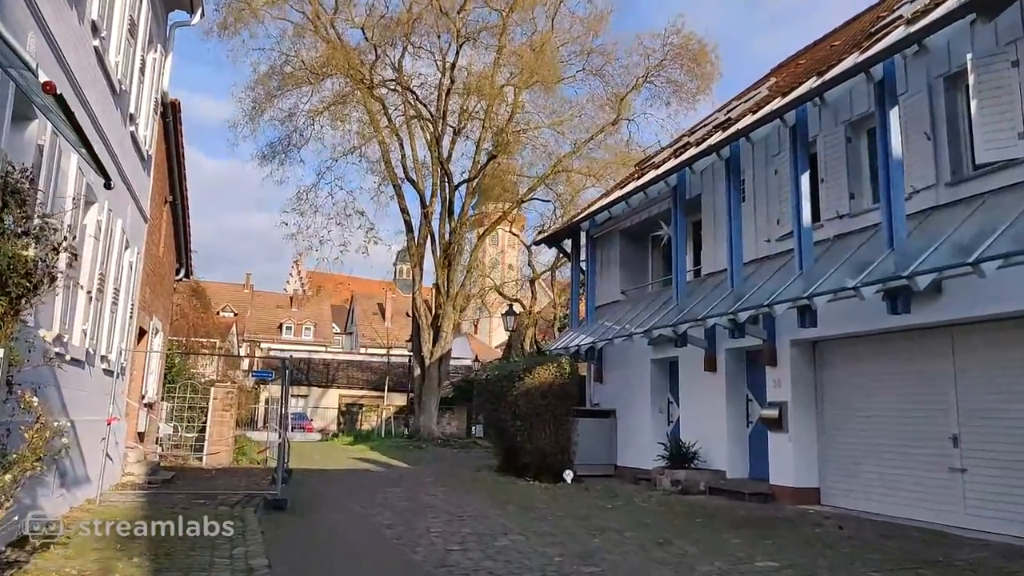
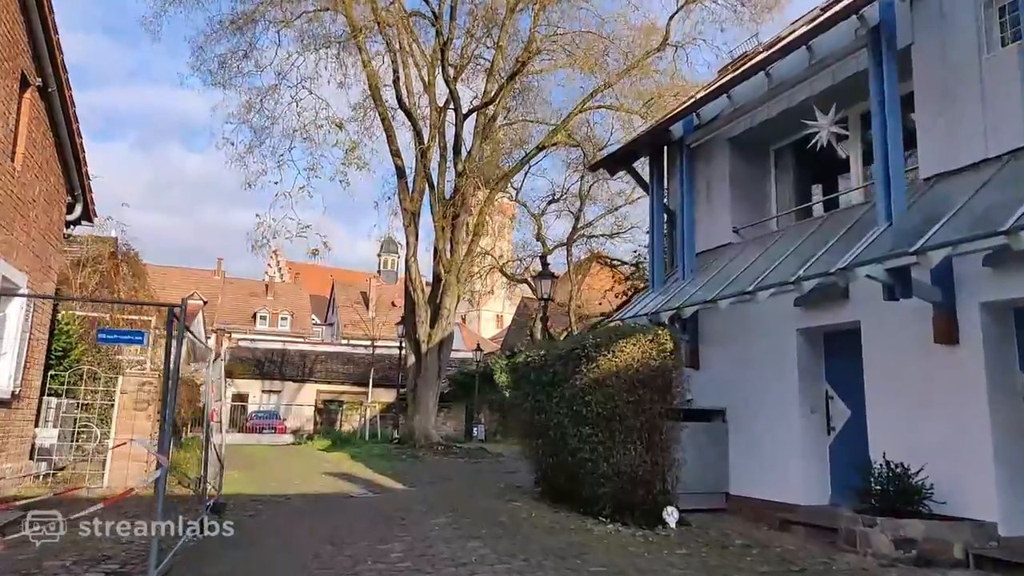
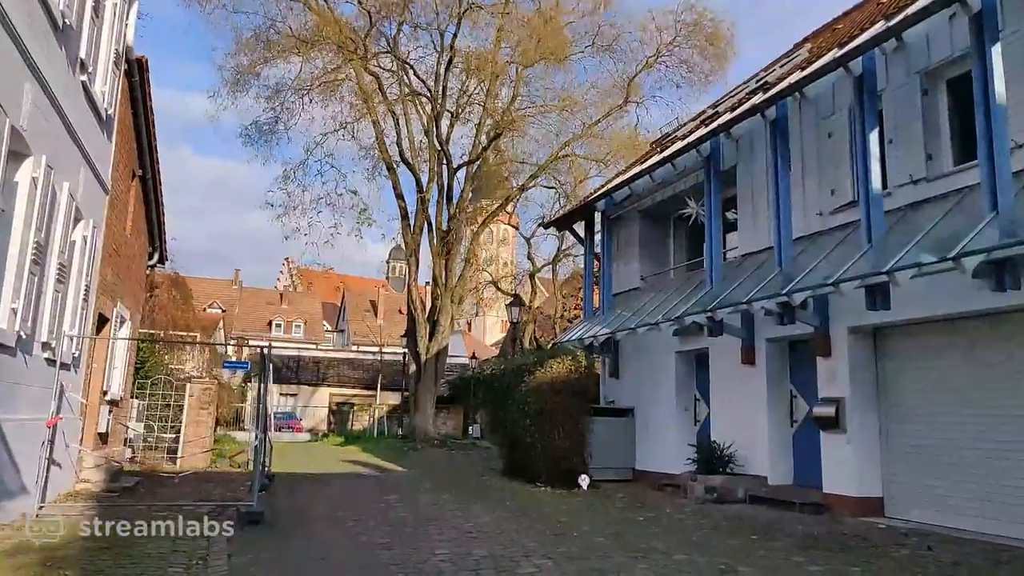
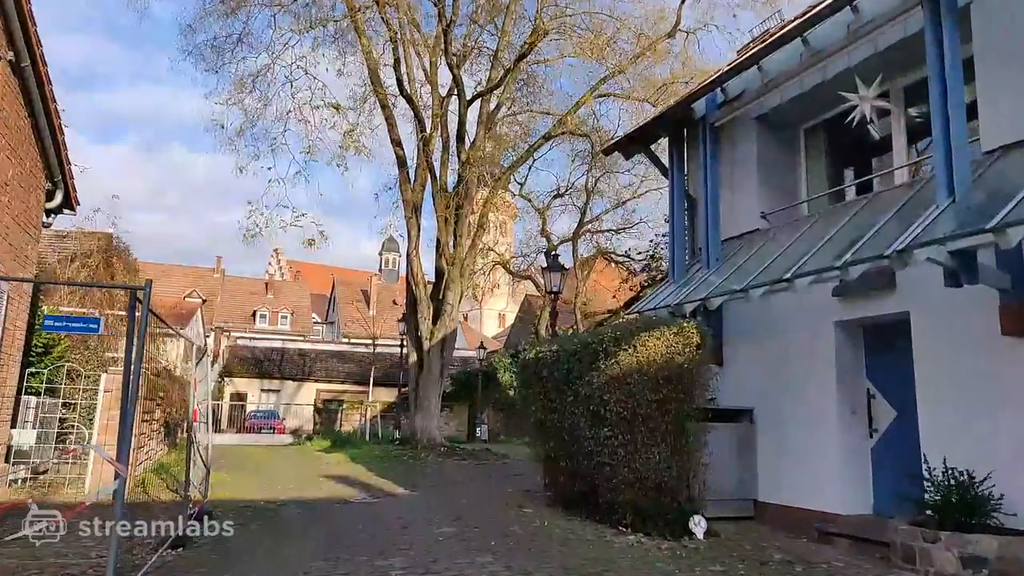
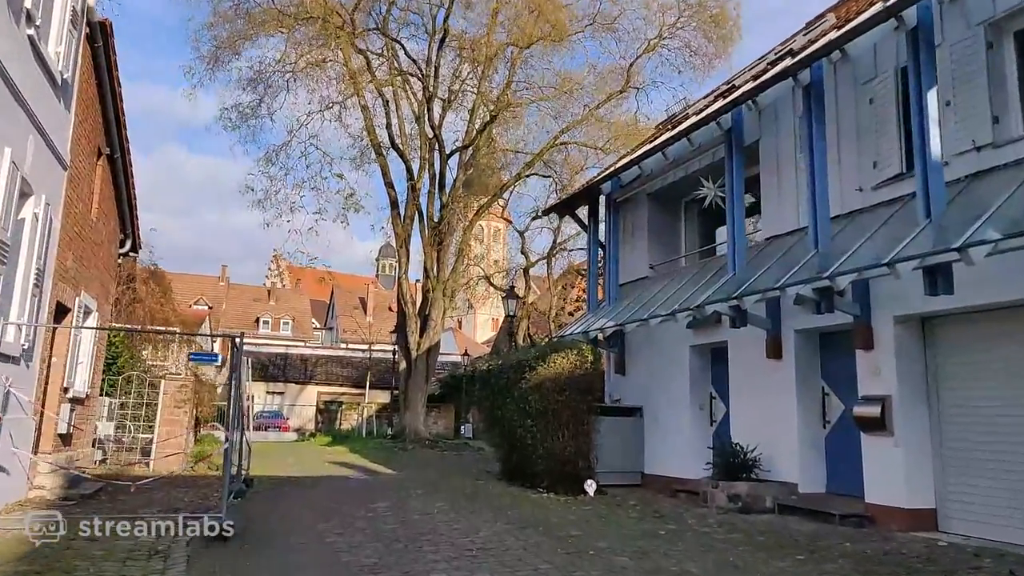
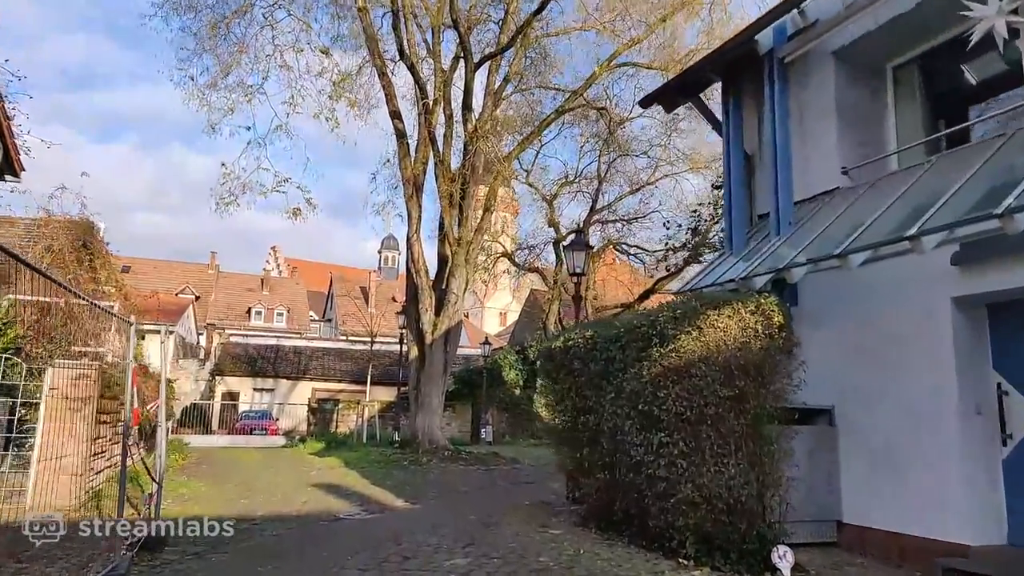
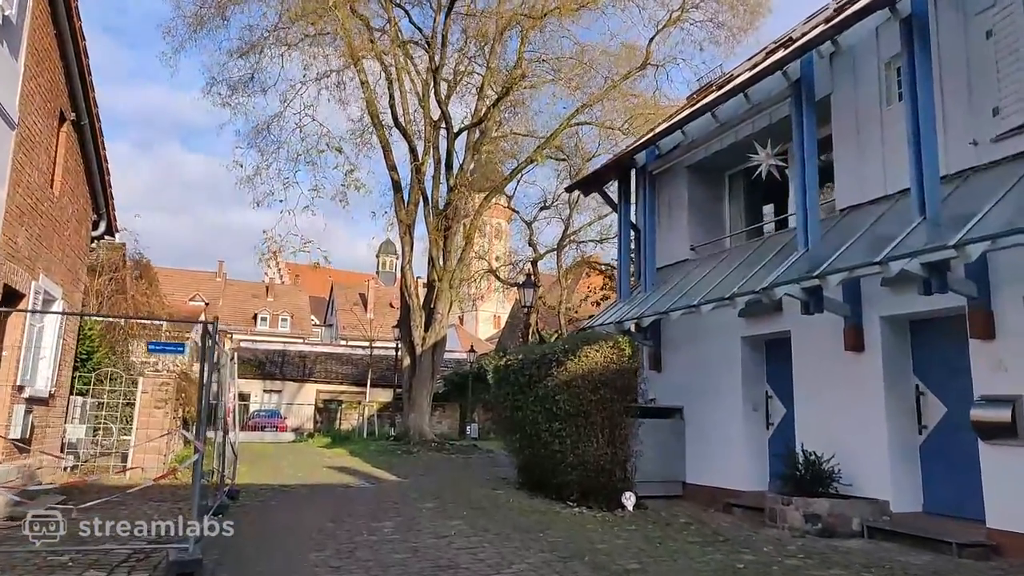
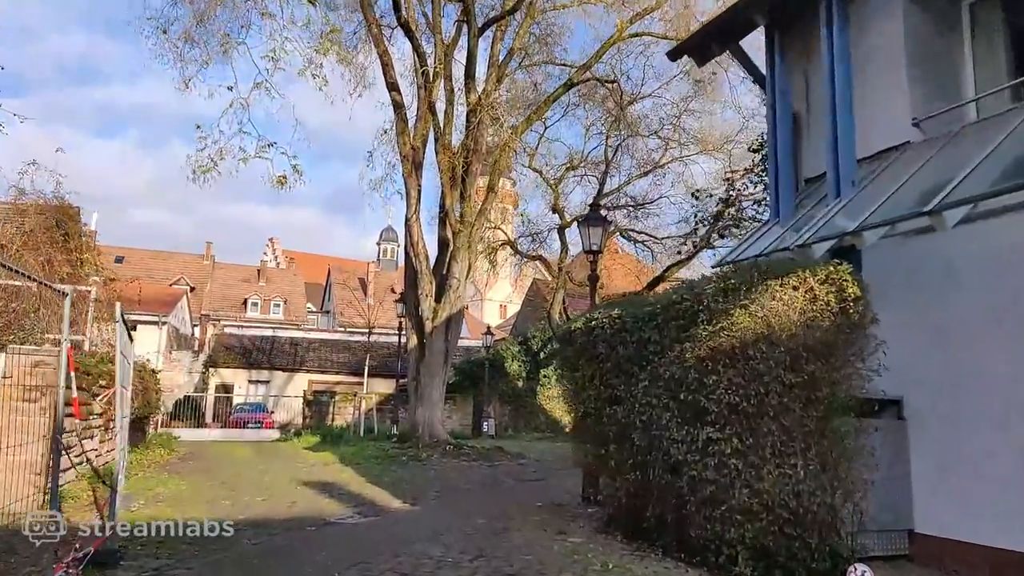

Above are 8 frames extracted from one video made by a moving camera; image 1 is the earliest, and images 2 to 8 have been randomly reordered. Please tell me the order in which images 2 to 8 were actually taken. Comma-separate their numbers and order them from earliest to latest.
3, 5, 7, 2, 4, 6, 8
